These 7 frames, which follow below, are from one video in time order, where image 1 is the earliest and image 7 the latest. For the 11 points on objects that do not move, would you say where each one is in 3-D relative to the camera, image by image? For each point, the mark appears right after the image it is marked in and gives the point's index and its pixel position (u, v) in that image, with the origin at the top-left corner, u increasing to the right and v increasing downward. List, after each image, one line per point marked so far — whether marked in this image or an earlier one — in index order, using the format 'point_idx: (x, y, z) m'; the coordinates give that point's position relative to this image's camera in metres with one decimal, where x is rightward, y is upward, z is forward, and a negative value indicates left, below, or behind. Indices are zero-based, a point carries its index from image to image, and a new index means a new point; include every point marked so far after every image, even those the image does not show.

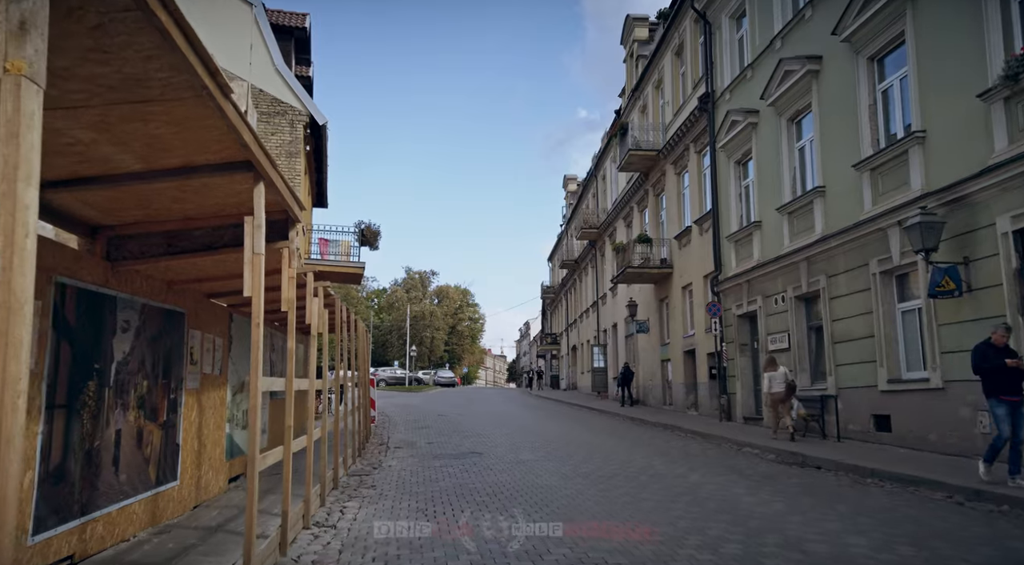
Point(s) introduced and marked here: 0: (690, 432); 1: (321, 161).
0: (+4.4, -3.7, +16.9) m
1: (-5.4, +3.4, +19.1) m
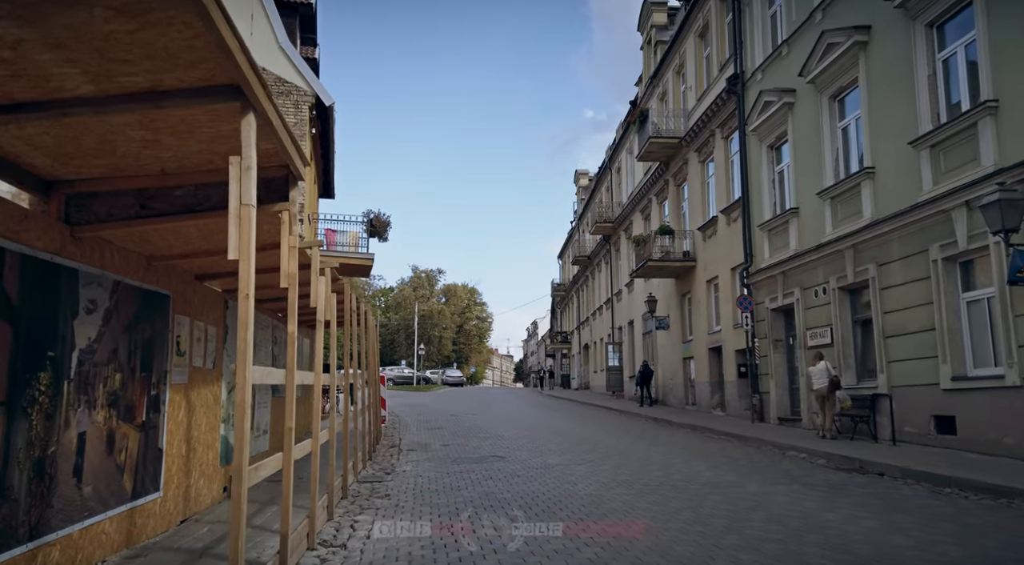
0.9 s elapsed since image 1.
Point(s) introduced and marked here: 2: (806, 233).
0: (+4.9, -3.5, +15.8) m
1: (-4.9, +3.6, +18.1) m
2: (+6.5, +1.1, +15.1) m
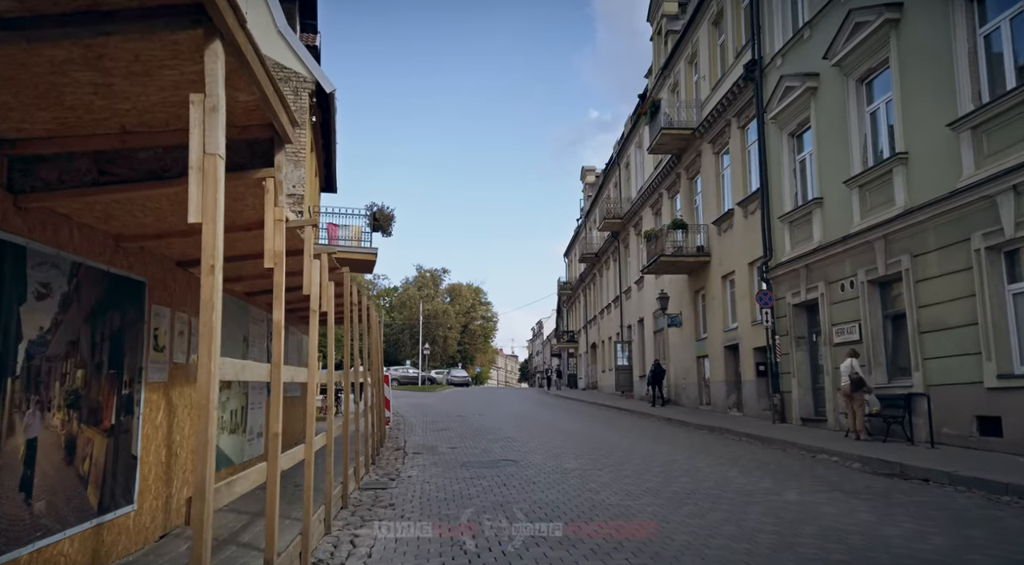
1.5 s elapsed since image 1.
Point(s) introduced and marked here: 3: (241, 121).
0: (+5.1, -3.4, +15.0) m
1: (-4.7, +3.7, +17.4) m
2: (+6.7, +1.2, +14.3) m
3: (-1.5, +0.9, +3.9) m
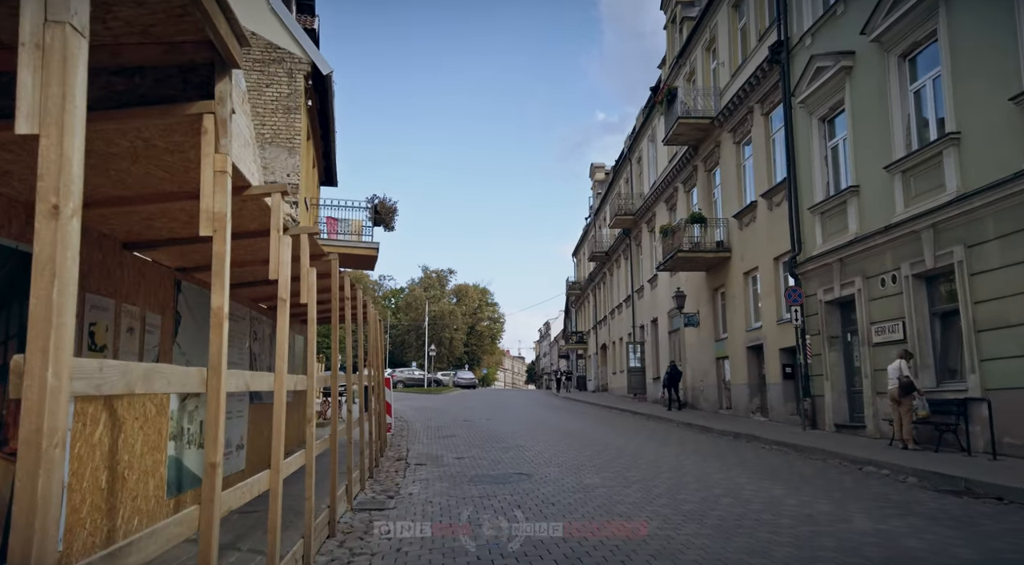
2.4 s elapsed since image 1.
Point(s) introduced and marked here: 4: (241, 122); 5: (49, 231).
0: (+5.3, -3.3, +13.9) m
1: (-4.5, +3.8, +16.4) m
2: (+7.0, +1.3, +13.2) m
3: (-1.4, +1.0, +2.8) m
4: (-4.5, +2.6, +11.2) m
5: (-1.1, +0.1, +1.6) m
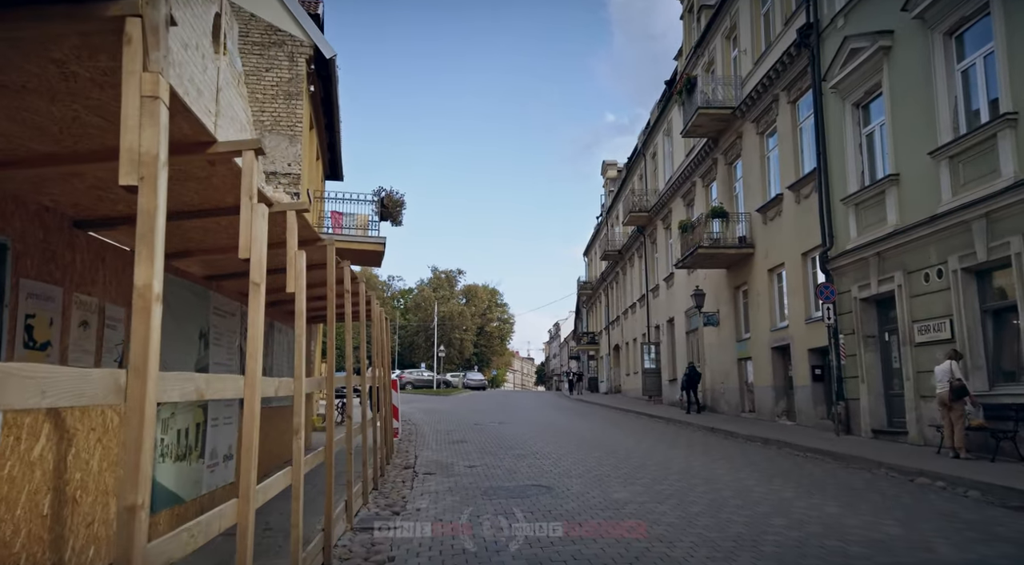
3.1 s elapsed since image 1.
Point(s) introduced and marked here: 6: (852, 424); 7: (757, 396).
0: (+5.6, -3.2, +13.0) m
1: (-4.2, +3.9, +15.6) m
2: (+7.2, +1.4, +12.3) m
3: (-1.3, +1.1, +2.0) m
4: (-4.2, +2.7, +10.4) m
5: (-1.0, +0.2, +0.8) m
6: (+7.0, -2.9, +13.9) m
7: (+6.8, -3.2, +18.8) m
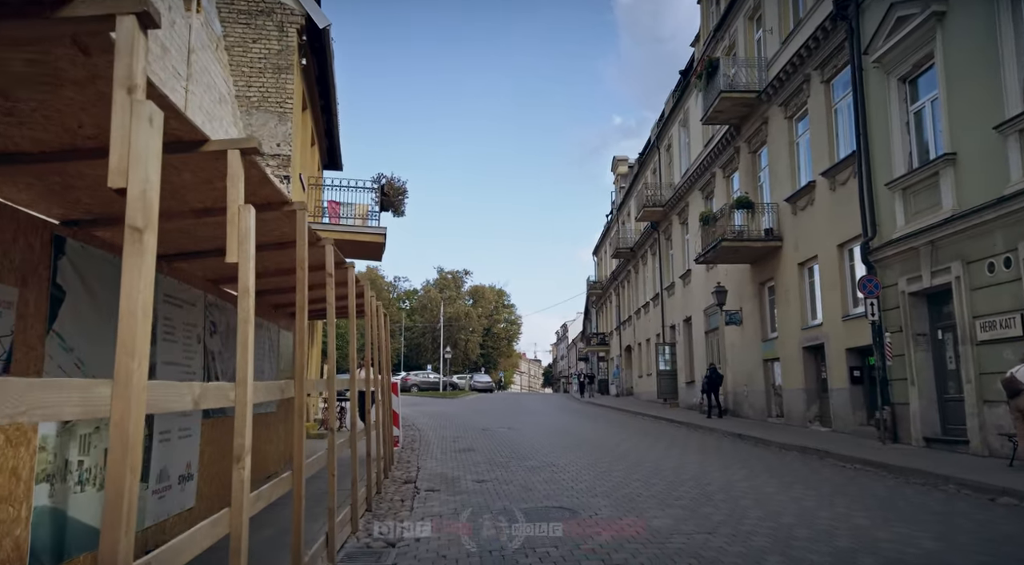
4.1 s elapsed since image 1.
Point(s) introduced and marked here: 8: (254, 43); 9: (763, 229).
0: (+5.8, -3.0, +11.7) m
1: (-3.9, +4.0, +14.4) m
2: (+7.4, +1.6, +11.0) m
3: (-1.2, +1.3, +0.8) m
4: (-4.0, +2.8, +9.2) m
5: (-0.9, +0.4, -0.4) m
6: (+7.2, -2.8, +12.6) m
7: (+7.1, -3.0, +17.5) m
8: (-4.4, +4.1, +11.5) m
9: (+6.8, +1.4, +18.3) m
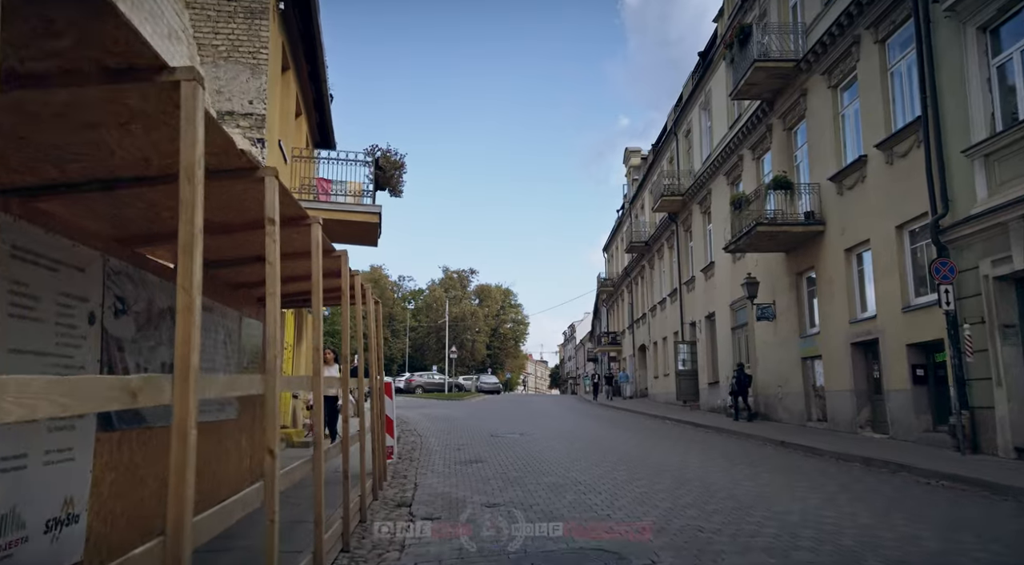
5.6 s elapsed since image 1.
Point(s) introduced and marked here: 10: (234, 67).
0: (+6.0, -2.8, +9.9) m
1: (-3.7, +4.2, +12.7) m
2: (+7.6, +1.8, +9.1) m
3: (-1.1, +1.6, -1.0) m
4: (-3.9, +3.1, +7.5) m
5: (-0.7, +0.7, -2.2) m
6: (+7.4, -2.5, +10.7) m
7: (+7.4, -2.8, +15.7) m
8: (-4.2, +4.3, +9.8) m
9: (+7.1, +1.7, +16.5) m
10: (-4.0, +3.1, +9.6) m
